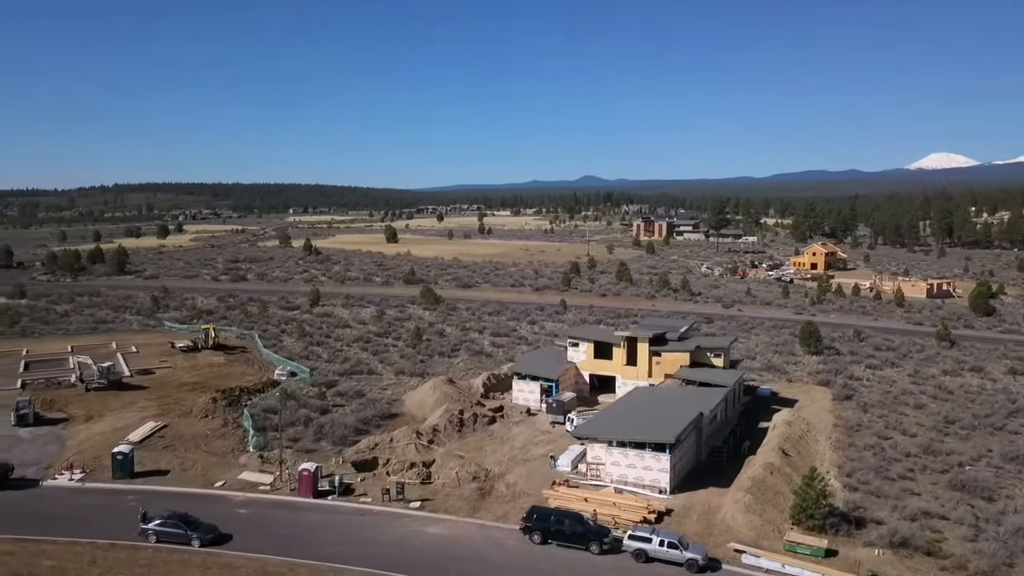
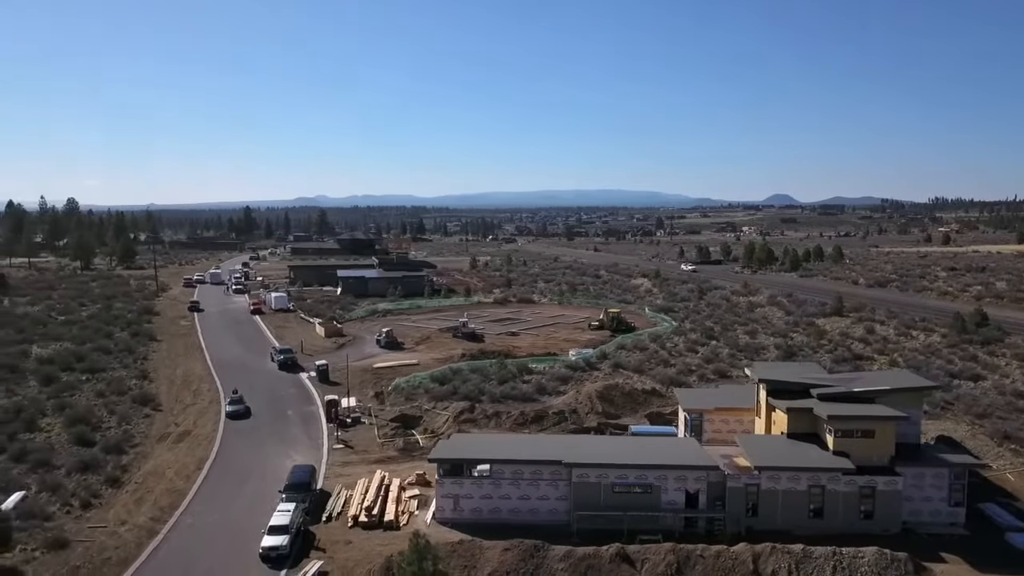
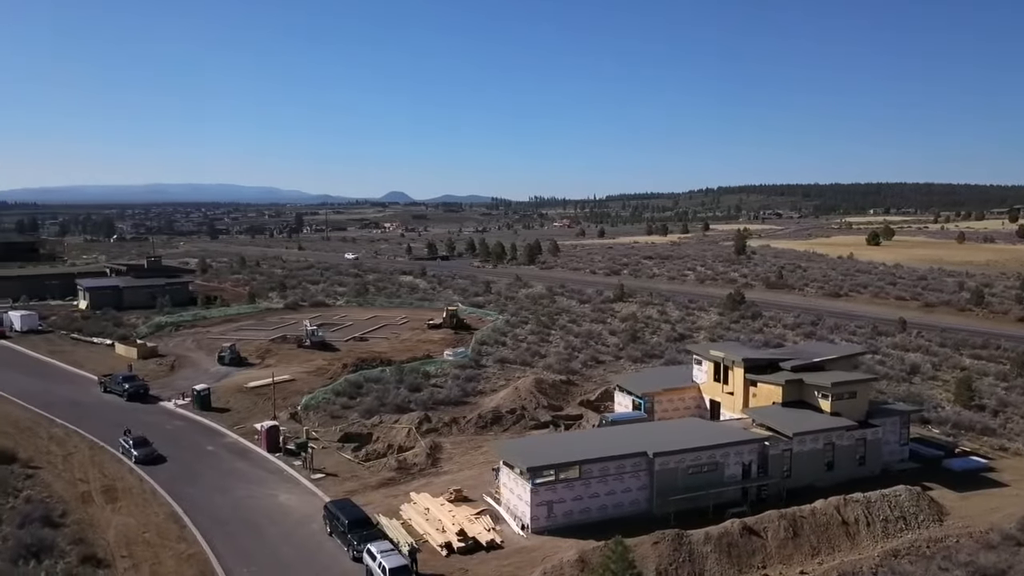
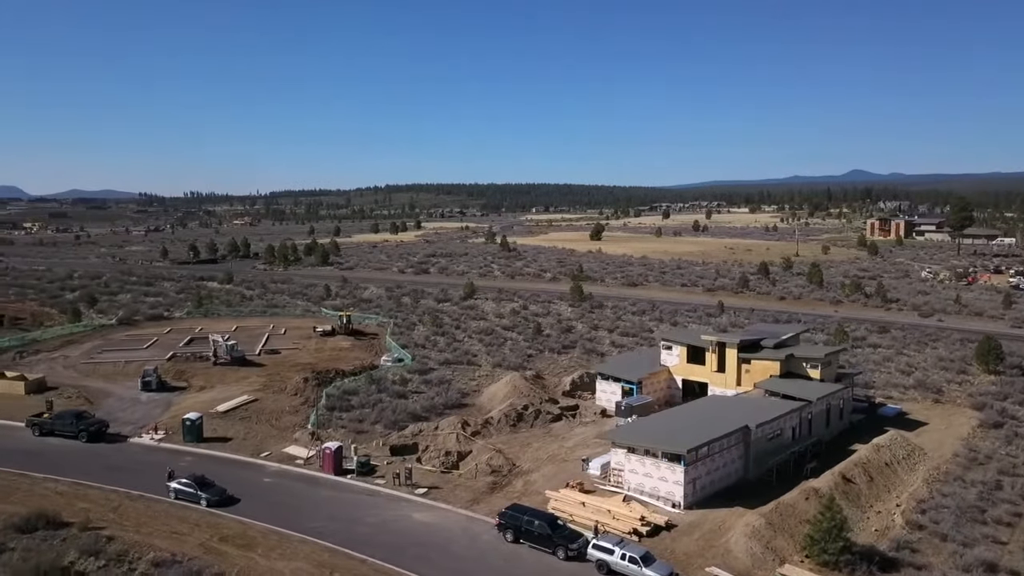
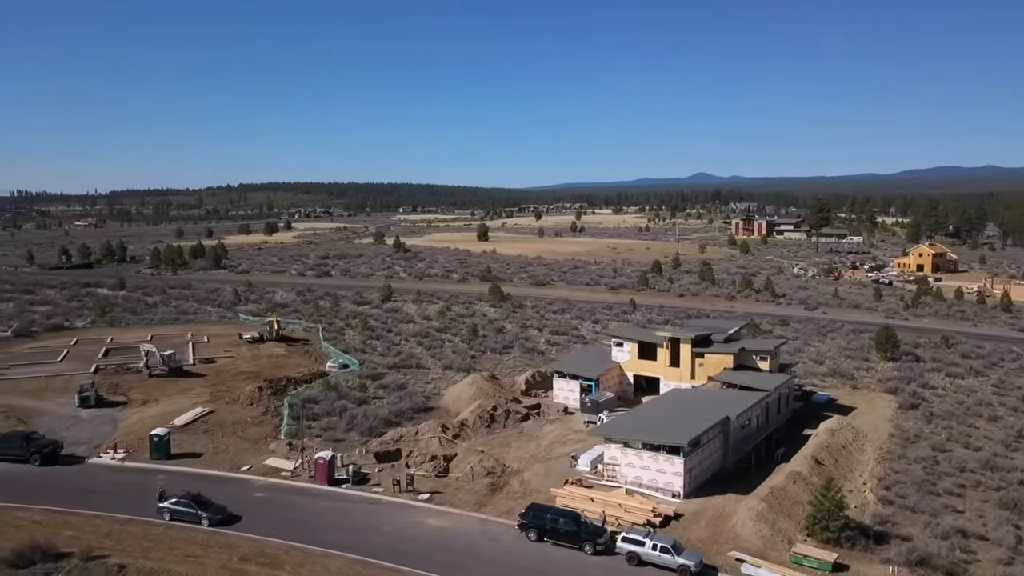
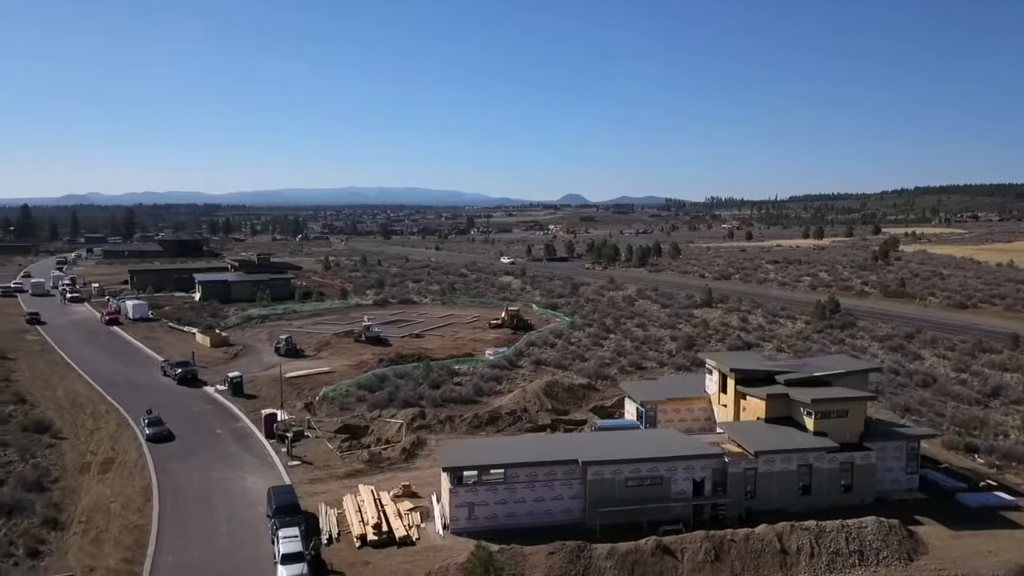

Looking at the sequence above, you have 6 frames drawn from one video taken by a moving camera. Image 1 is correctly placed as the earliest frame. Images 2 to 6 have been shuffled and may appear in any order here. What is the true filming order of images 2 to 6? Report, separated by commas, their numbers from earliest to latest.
5, 4, 3, 6, 2
